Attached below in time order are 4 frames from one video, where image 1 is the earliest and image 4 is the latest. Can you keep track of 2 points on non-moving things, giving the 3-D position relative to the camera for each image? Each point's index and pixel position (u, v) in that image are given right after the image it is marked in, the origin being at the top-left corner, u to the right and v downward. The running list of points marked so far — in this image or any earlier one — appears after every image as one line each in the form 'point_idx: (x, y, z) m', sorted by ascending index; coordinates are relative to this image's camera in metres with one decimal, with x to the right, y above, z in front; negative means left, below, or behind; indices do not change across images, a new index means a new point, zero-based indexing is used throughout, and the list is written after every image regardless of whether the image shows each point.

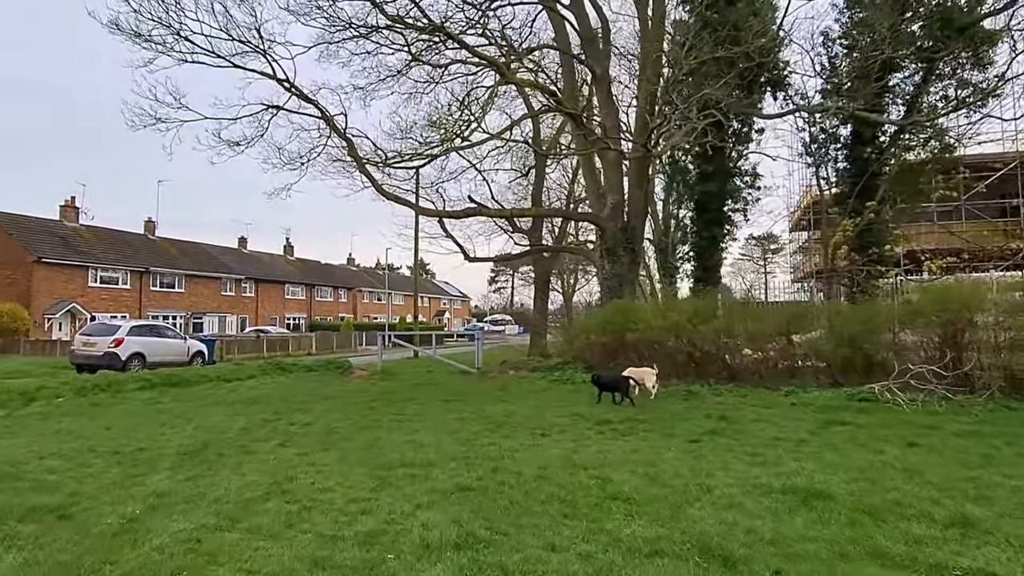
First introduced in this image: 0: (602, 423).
0: (+1.2, -1.8, +10.2) m
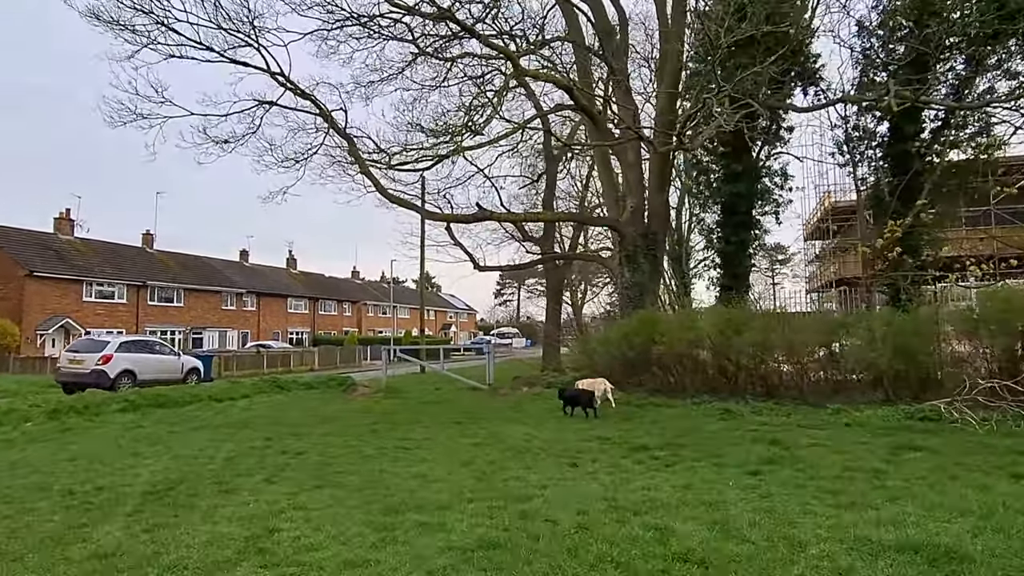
0: (+1.5, -1.9, +8.9) m
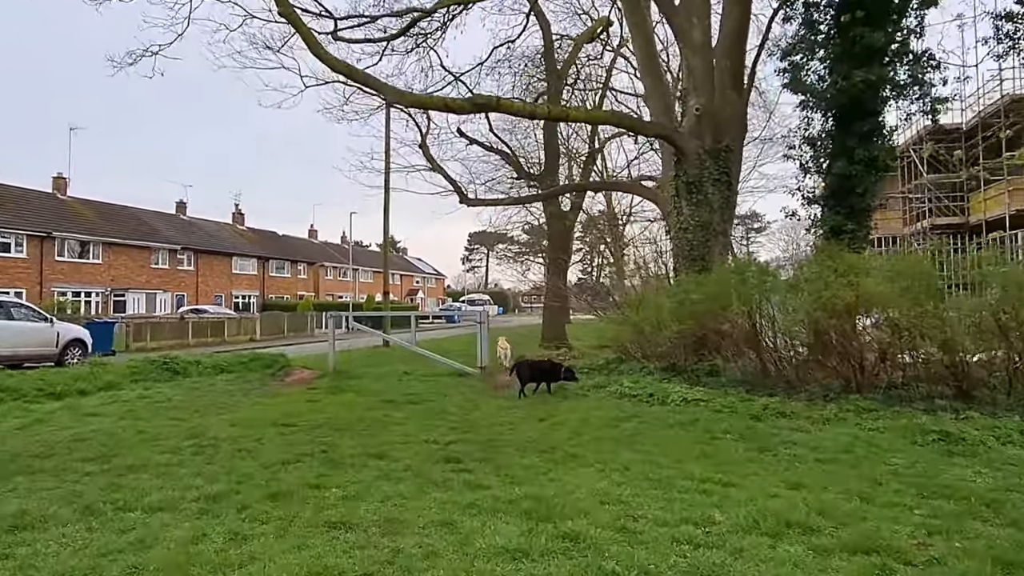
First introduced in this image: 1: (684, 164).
0: (+2.0, -1.3, +3.3) m
1: (+2.8, +2.0, +12.3) m
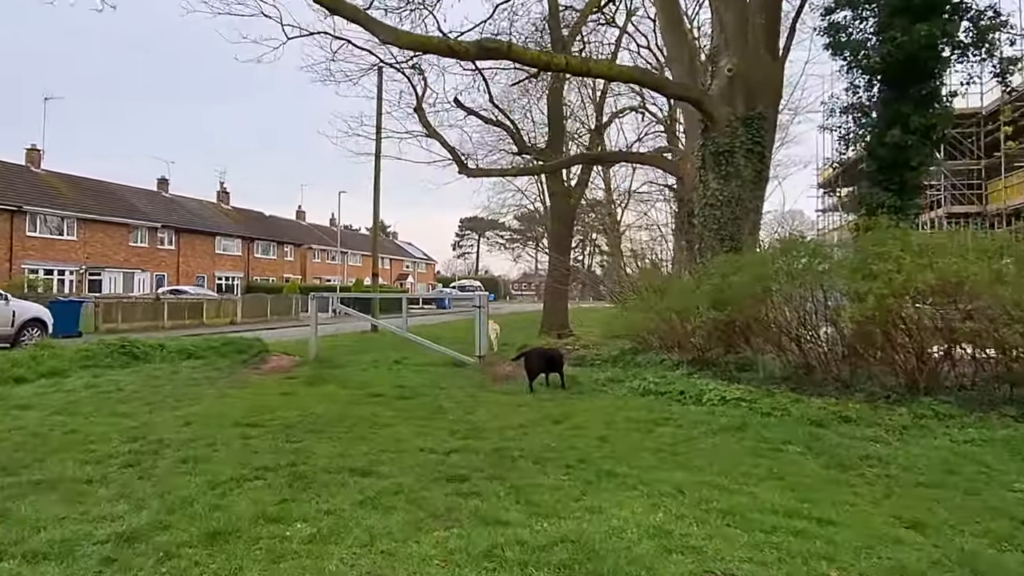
0: (+2.2, -1.2, +2.0) m
1: (+2.9, +2.3, +10.9) m
